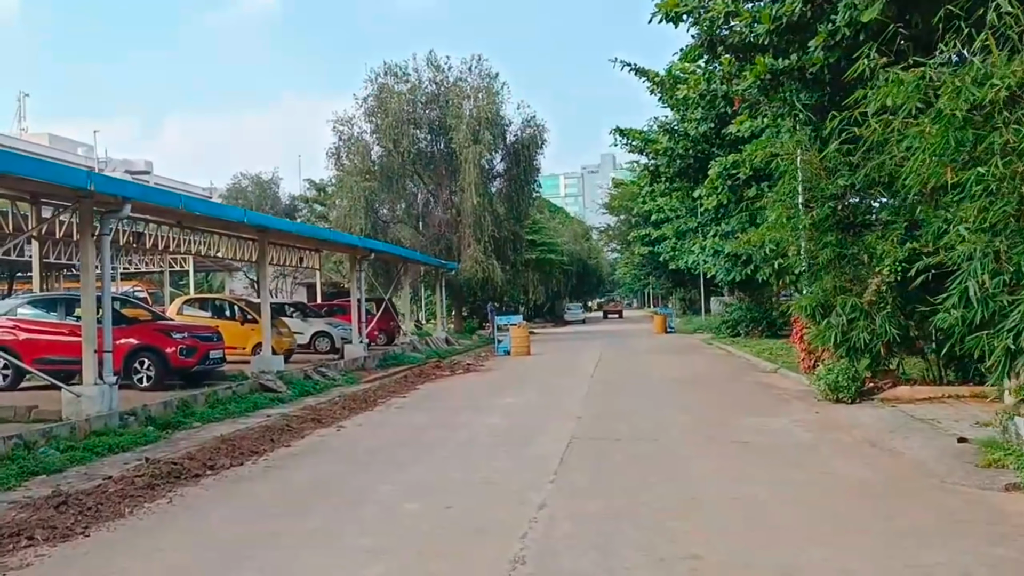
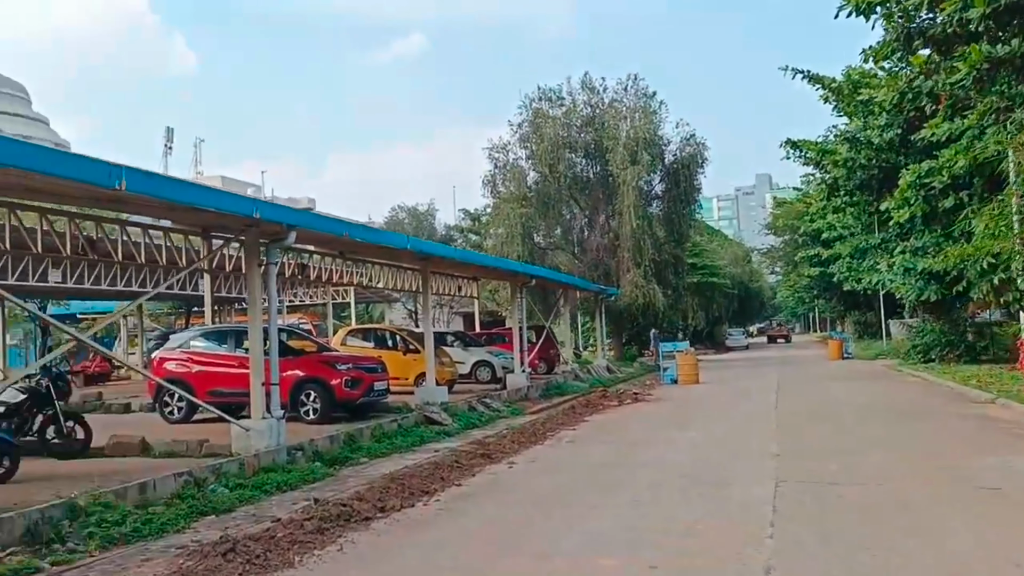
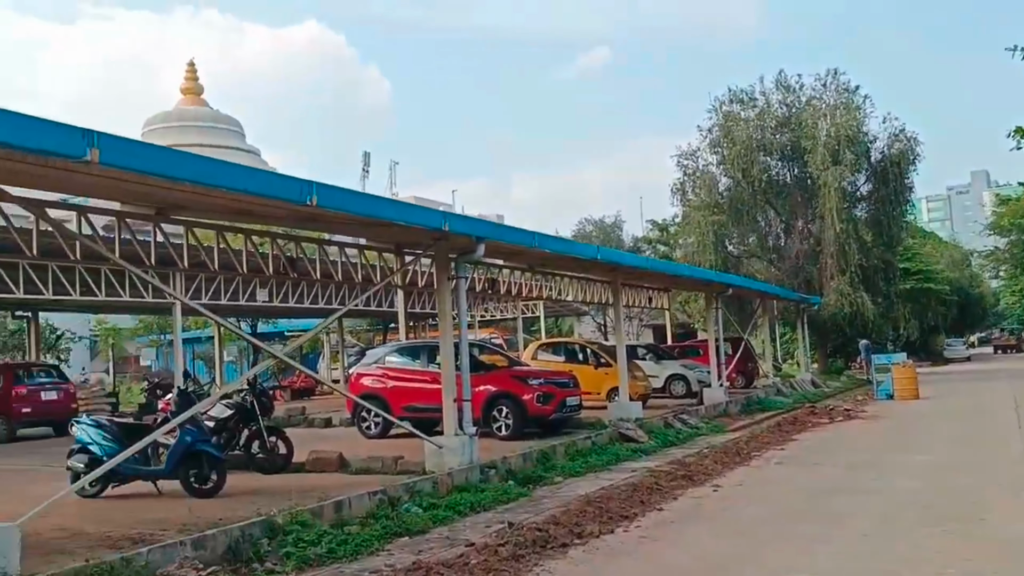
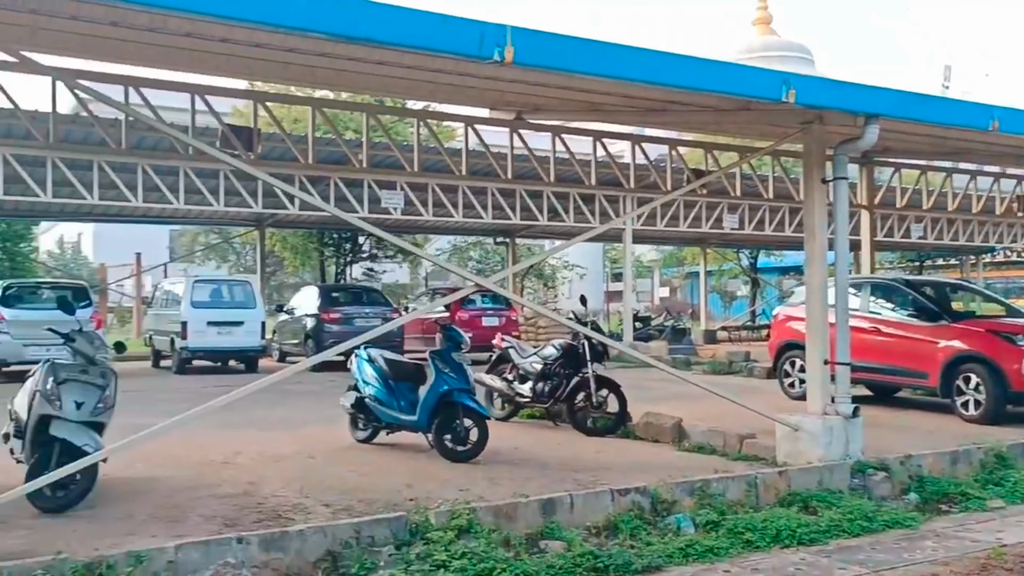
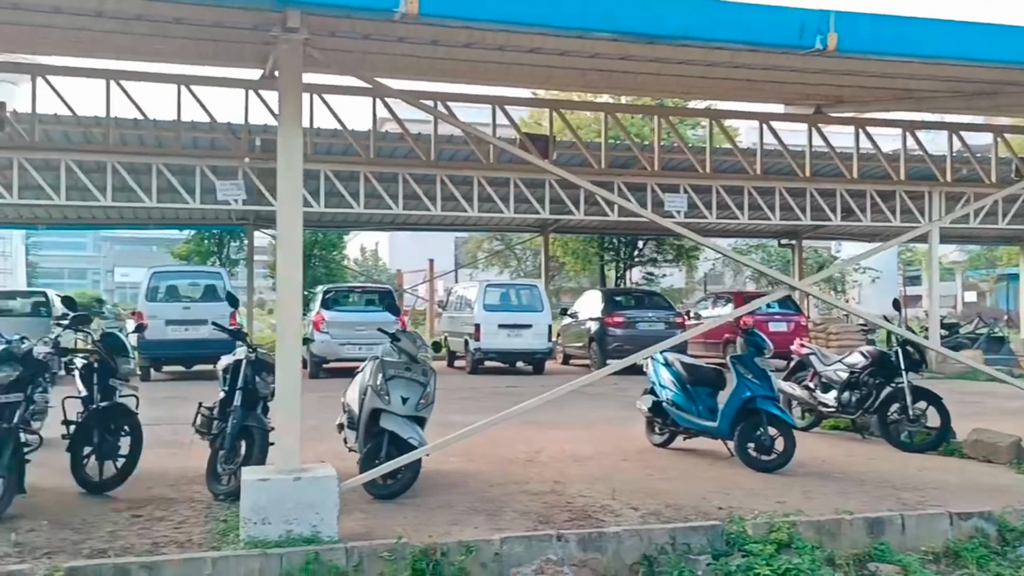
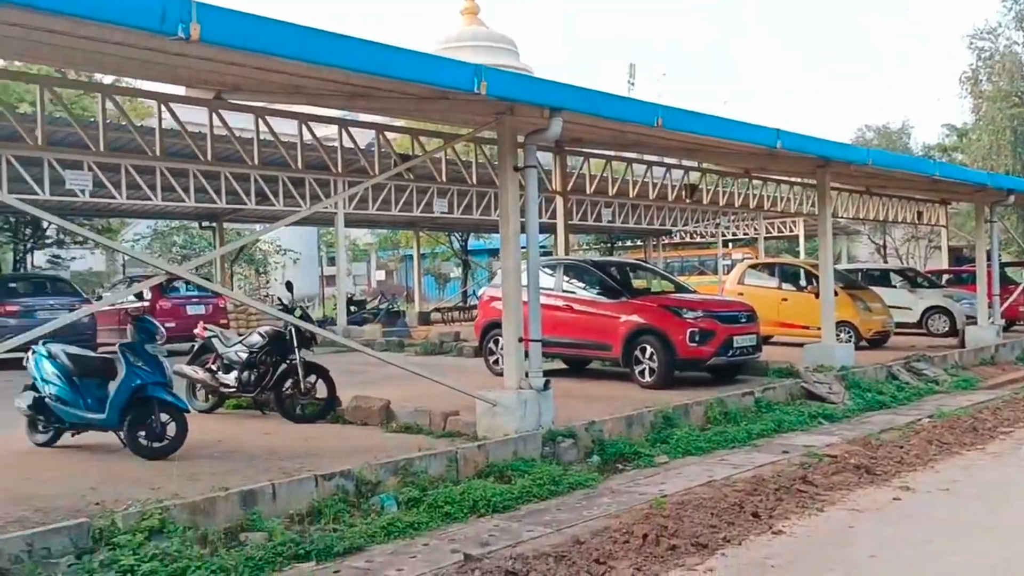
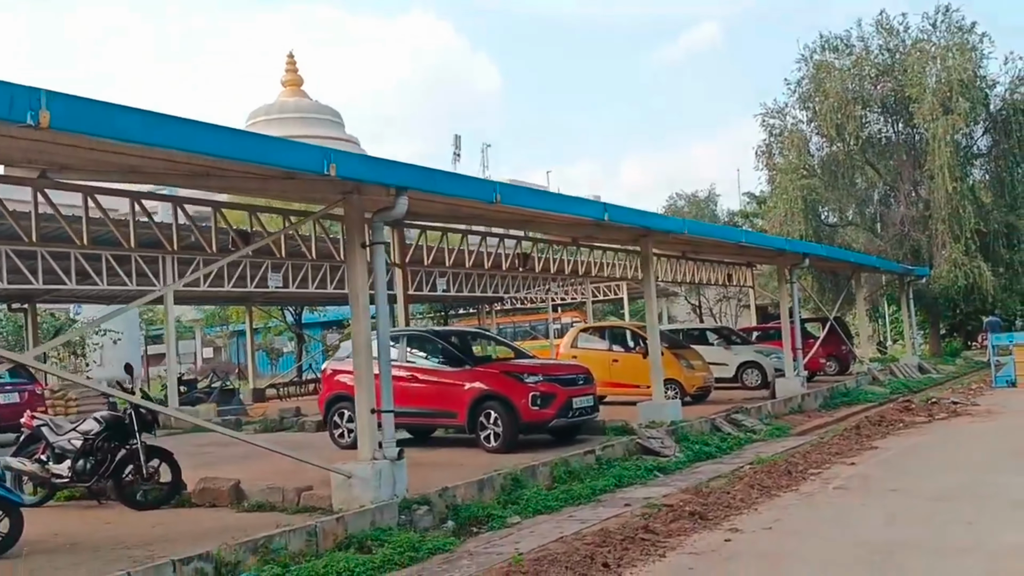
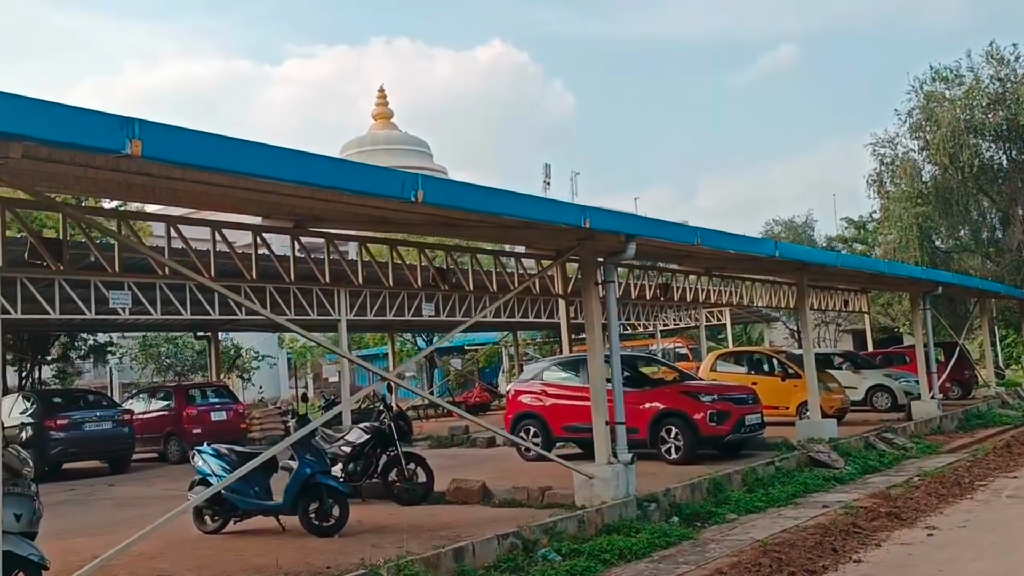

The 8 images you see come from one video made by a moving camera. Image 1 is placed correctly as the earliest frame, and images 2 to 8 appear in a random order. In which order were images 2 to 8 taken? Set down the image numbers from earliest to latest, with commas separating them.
2, 3, 8, 7, 6, 4, 5
